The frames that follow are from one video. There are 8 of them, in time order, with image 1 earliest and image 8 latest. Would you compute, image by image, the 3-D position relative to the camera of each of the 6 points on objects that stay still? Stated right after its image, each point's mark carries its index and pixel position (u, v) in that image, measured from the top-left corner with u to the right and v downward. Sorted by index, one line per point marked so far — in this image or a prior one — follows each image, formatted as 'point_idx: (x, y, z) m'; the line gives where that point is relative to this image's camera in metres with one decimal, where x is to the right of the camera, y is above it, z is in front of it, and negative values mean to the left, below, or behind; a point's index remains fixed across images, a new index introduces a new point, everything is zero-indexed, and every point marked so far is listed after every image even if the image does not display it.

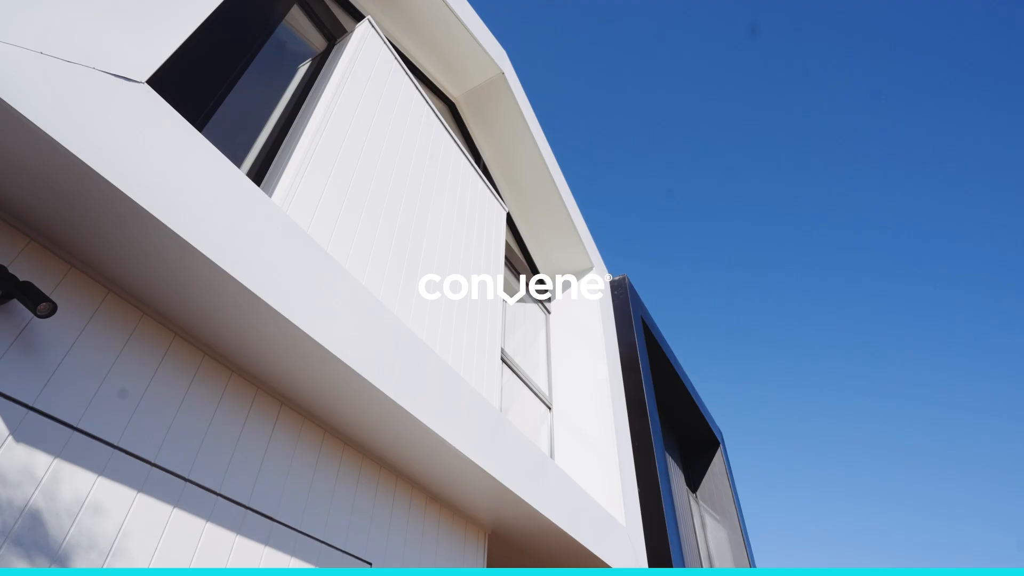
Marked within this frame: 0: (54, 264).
0: (-1.3, +0.1, +1.7) m
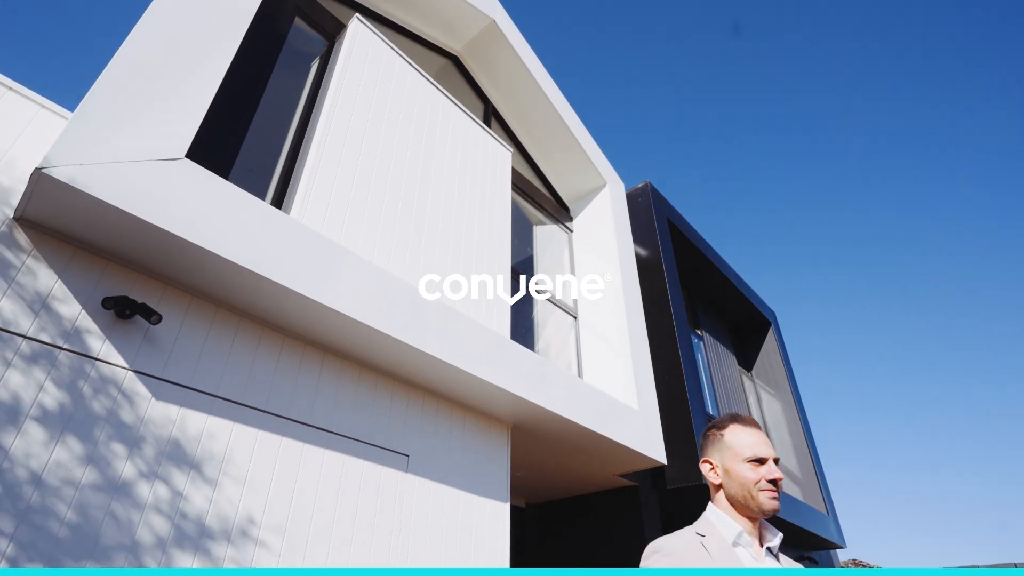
0: (-1.5, 0.0, +2.5) m
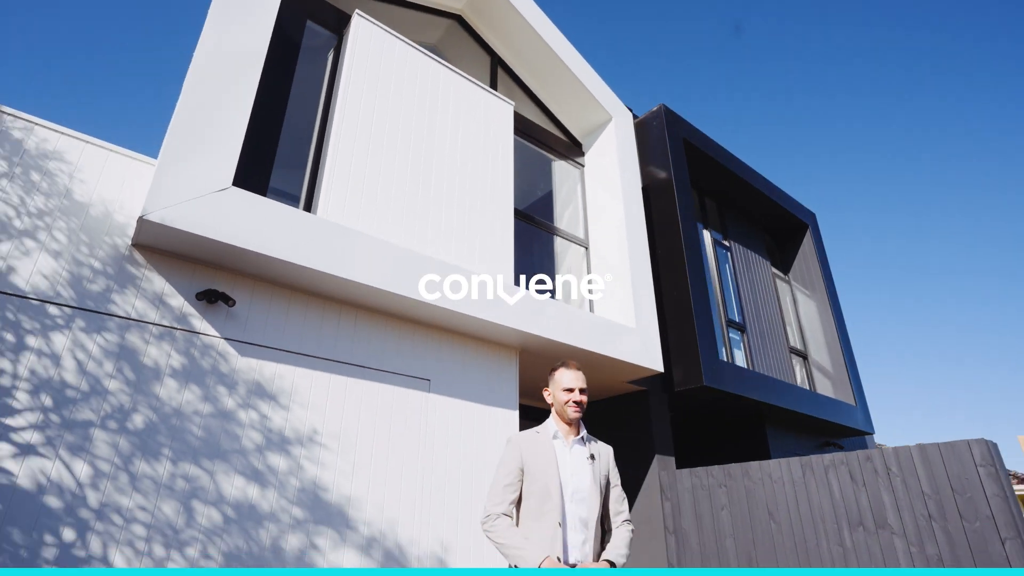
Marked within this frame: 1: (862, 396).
0: (-1.7, +0.1, +3.5) m
1: (+5.6, -1.7, +9.1) m
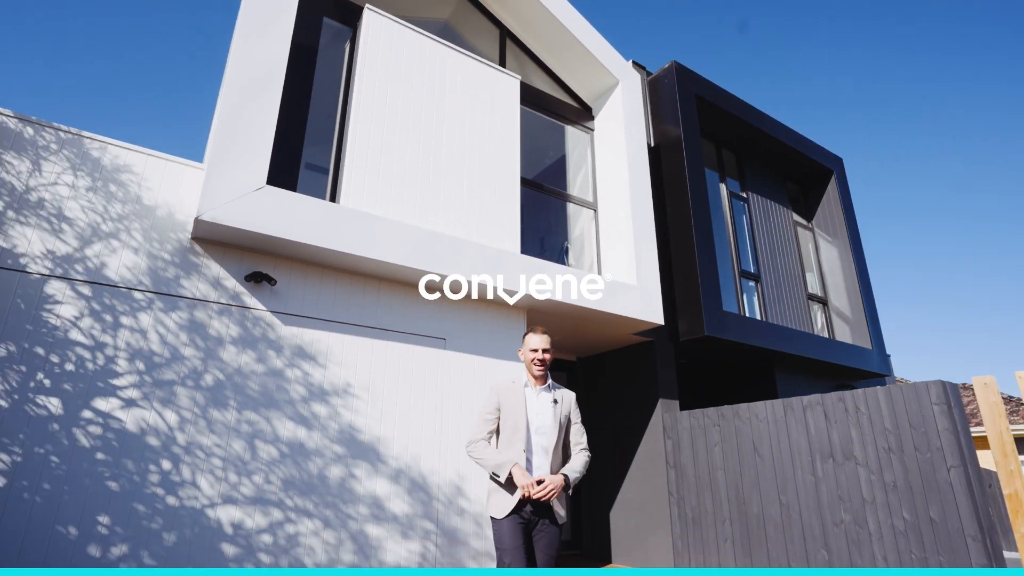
0: (-1.8, +0.2, +4.2) m
1: (+6.0, -0.8, +9.3) m
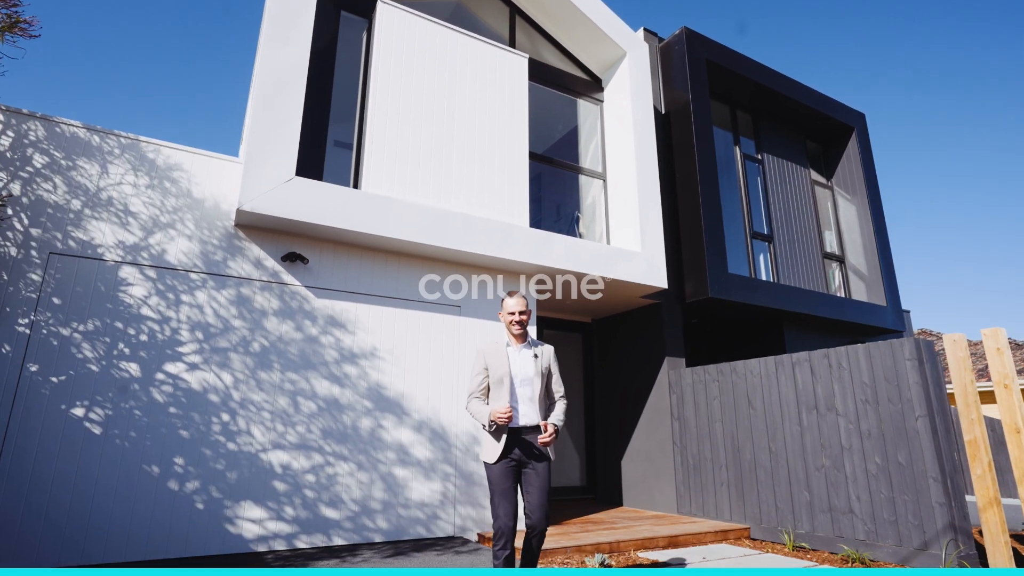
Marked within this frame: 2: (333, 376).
0: (-1.8, +0.4, +4.8) m
1: (+6.4, -0.1, +9.4) m
2: (-1.5, -0.7, +4.6) m
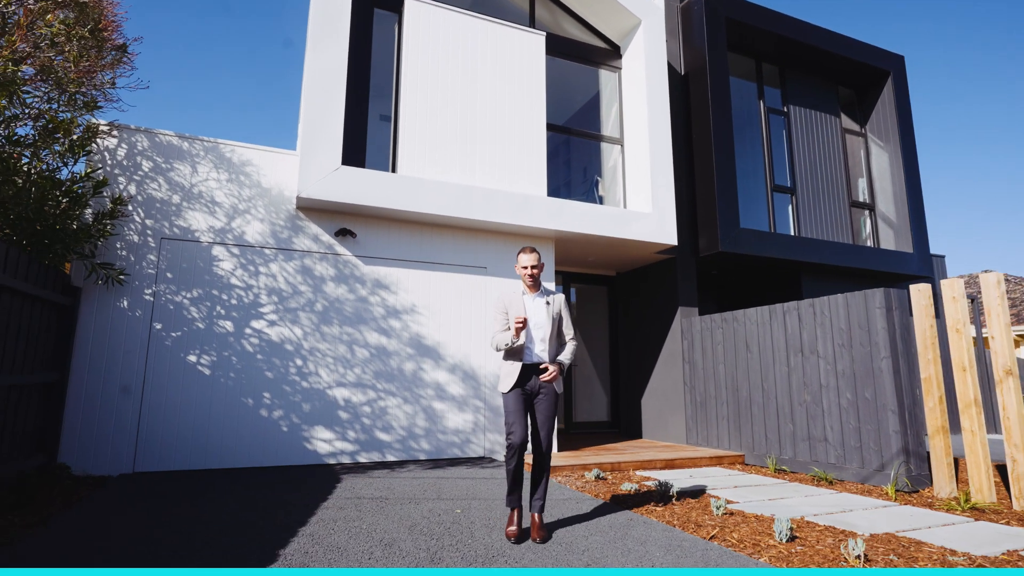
0: (-1.6, +0.7, +5.7) m
1: (+7.0, +0.8, +9.6) m
2: (-1.3, -0.4, +5.7) m
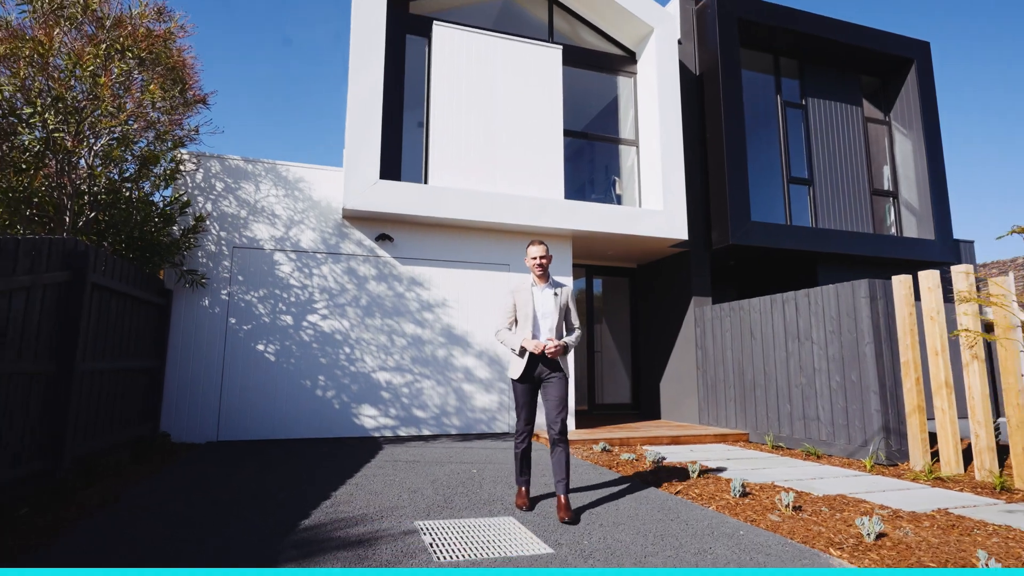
0: (-1.4, +0.7, +6.6) m
1: (+7.5, +1.0, +9.7) m
2: (-1.1, -0.4, +6.5) m
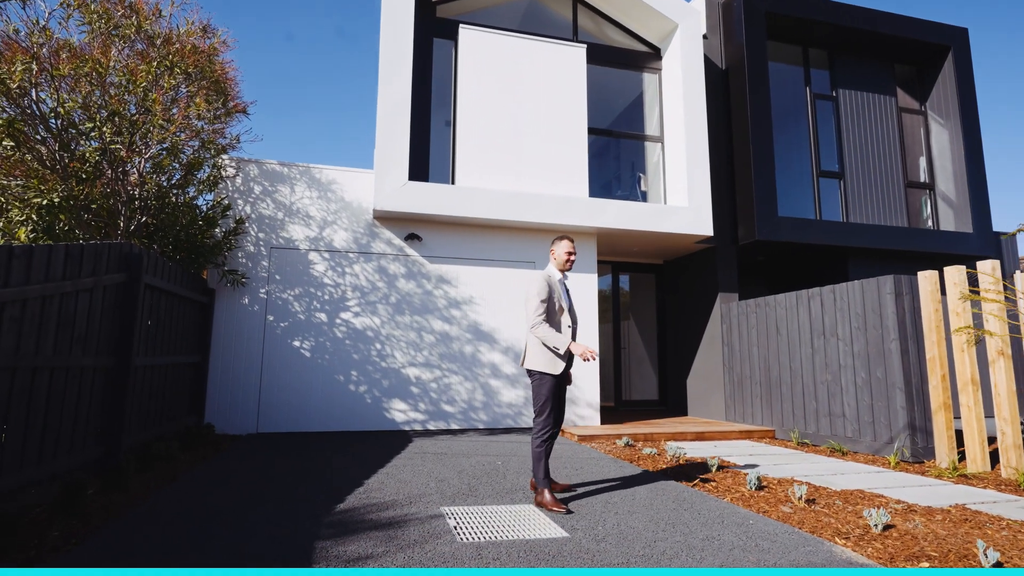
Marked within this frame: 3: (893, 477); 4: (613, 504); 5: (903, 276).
0: (-1.1, +0.8, +6.8) m
1: (+7.9, +1.1, +9.4) m
2: (-0.8, -0.3, +6.7) m
3: (+3.0, -1.5, +4.5) m
4: (+0.6, -1.3, +3.3) m
5: (+3.7, +0.1, +5.4) m
